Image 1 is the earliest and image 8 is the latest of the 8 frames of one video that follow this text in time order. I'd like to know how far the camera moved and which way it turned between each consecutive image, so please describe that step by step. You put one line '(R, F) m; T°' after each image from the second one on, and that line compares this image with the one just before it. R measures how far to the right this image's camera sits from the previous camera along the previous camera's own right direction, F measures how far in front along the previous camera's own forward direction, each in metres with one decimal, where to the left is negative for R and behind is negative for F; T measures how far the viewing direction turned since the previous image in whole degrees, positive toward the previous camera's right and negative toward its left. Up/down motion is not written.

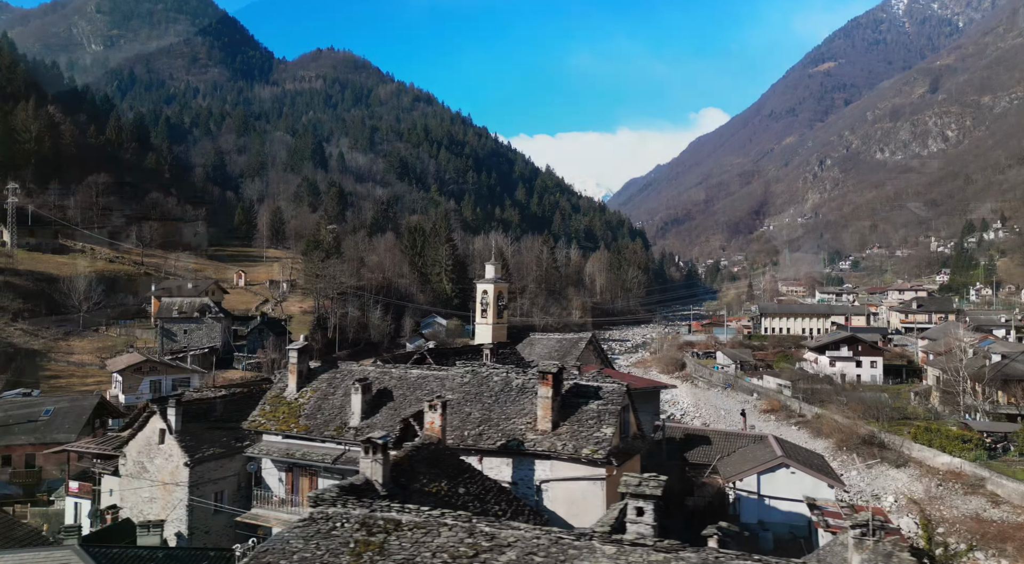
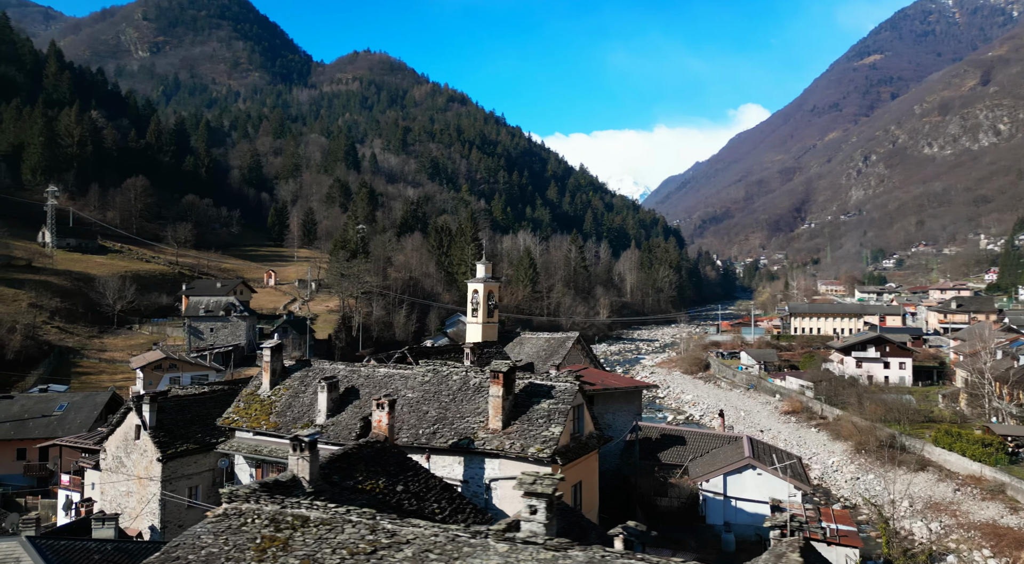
(+2.7, -0.2) m; -4°
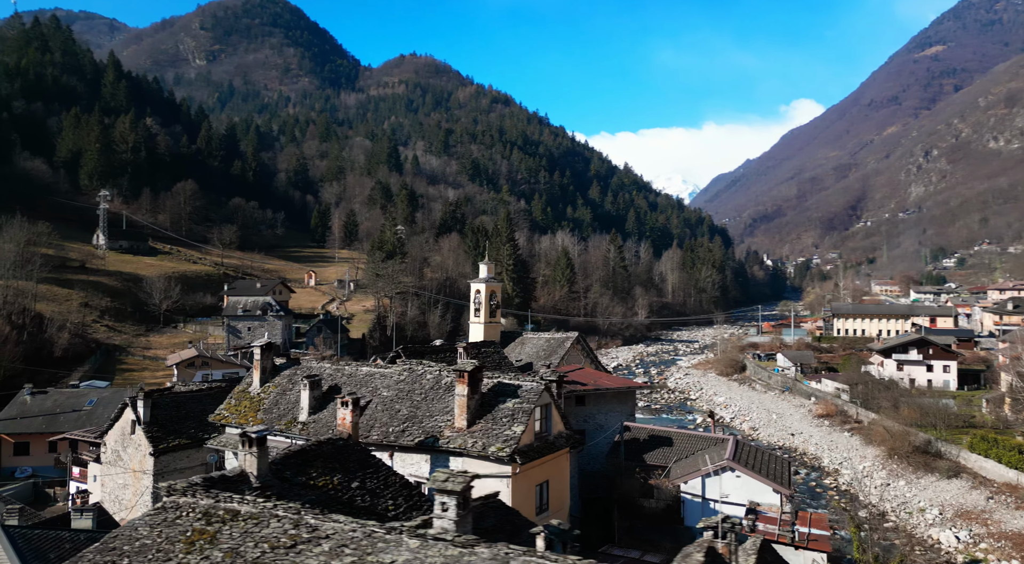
(+2.7, -0.1) m; -5°
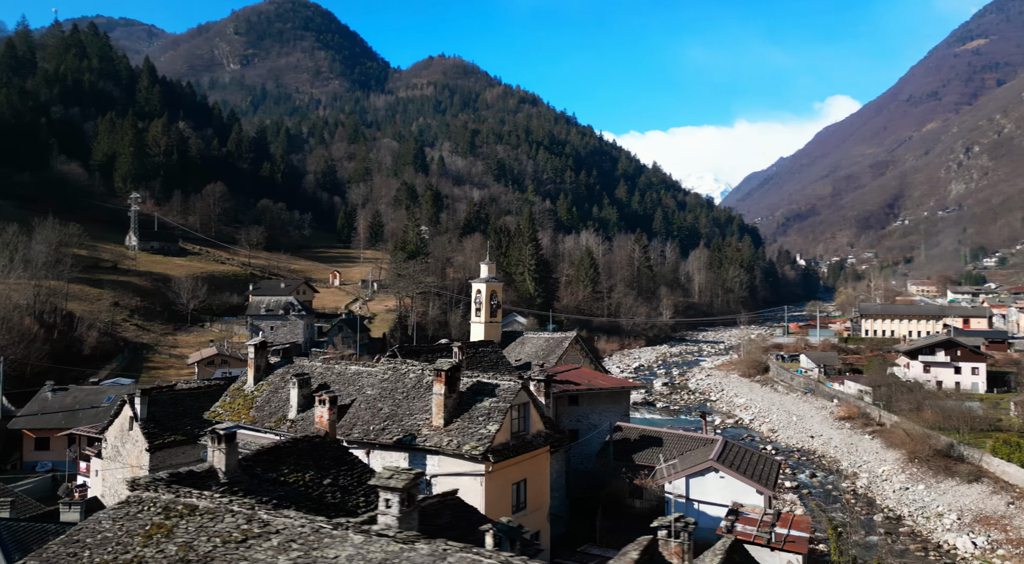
(+1.7, -0.1) m; -3°
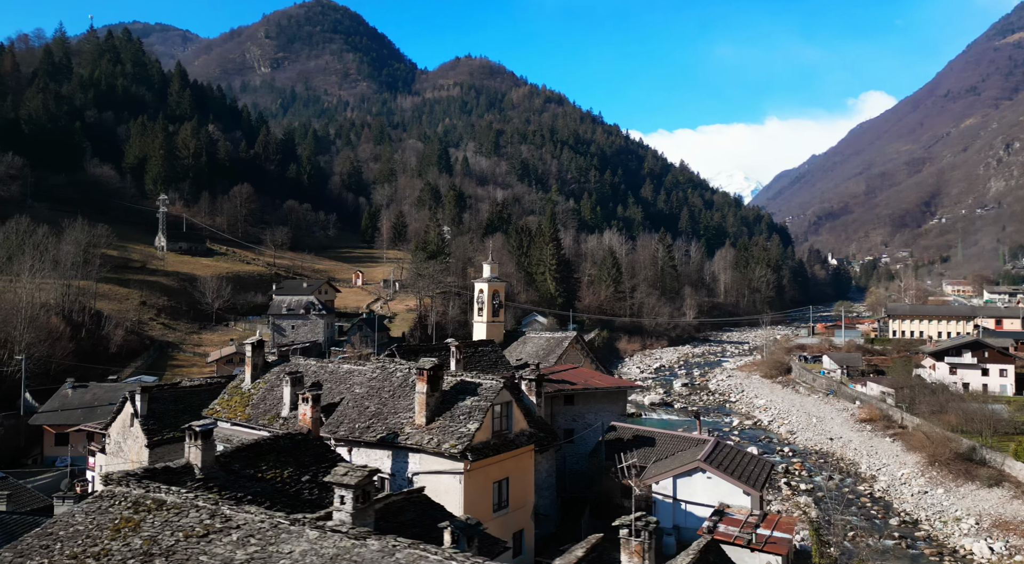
(+1.5, 0.0) m; -3°
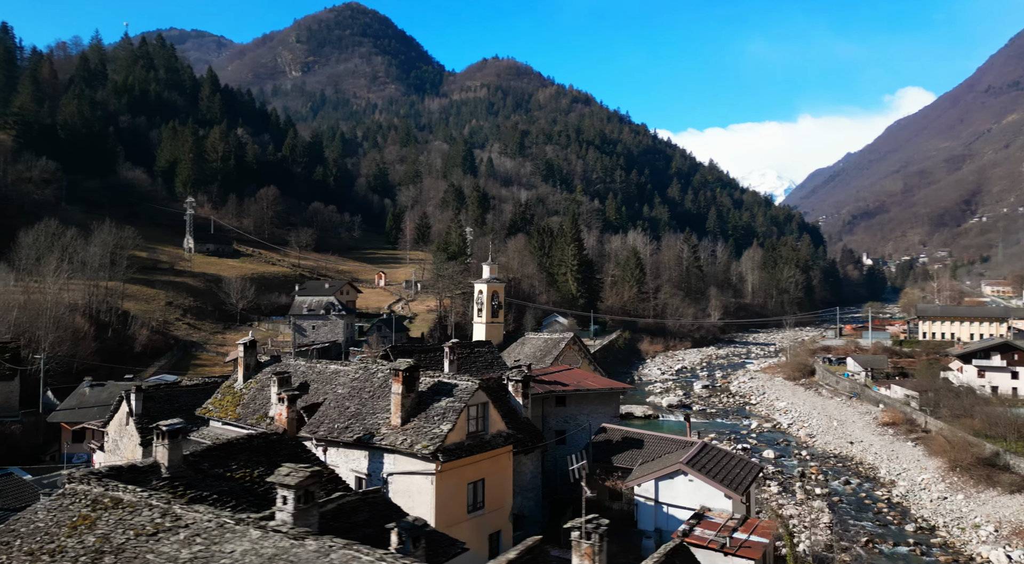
(+1.8, +0.2) m; -3°
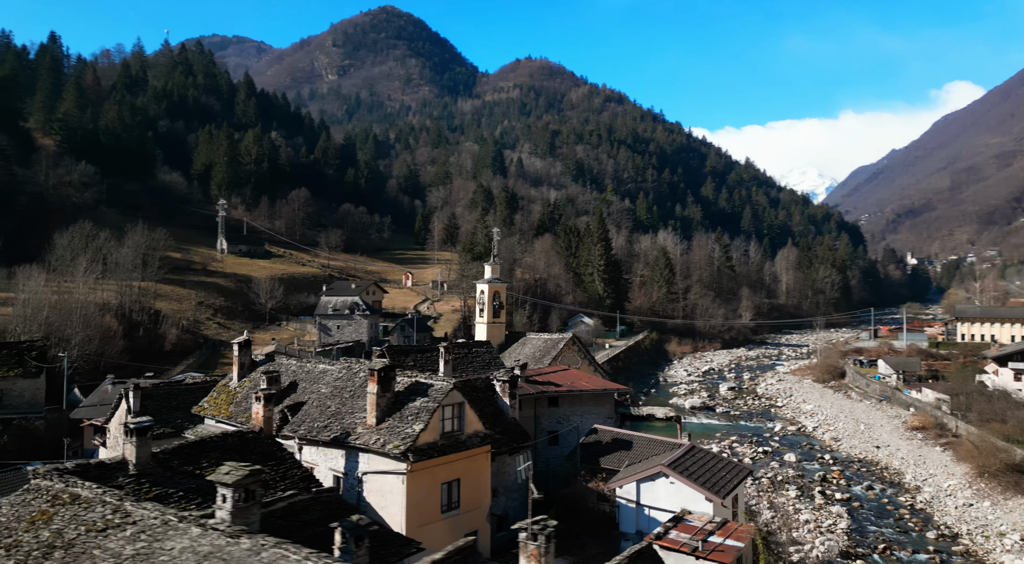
(+2.0, +0.3) m; -3°
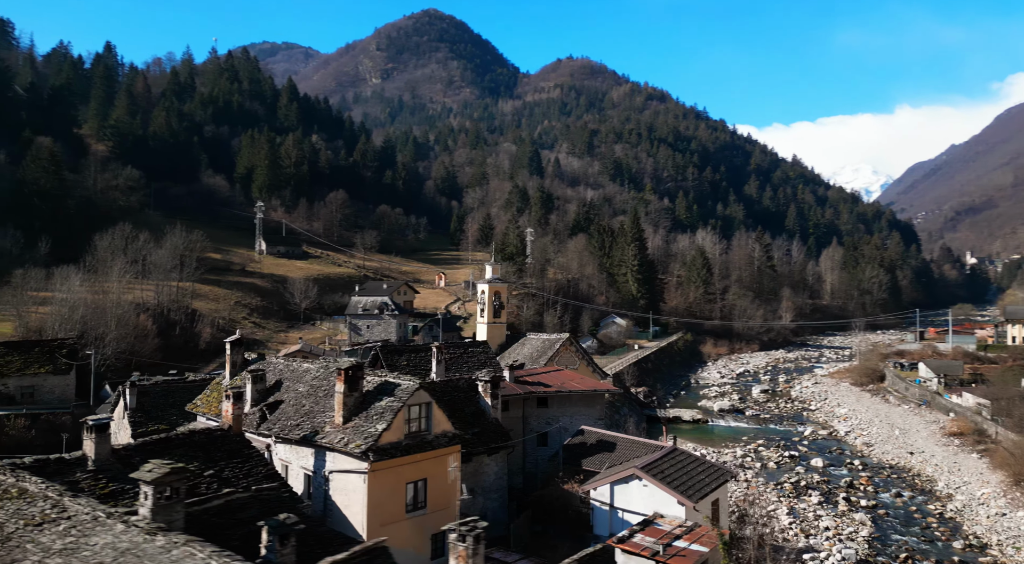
(+2.5, +0.5) m; -4°
